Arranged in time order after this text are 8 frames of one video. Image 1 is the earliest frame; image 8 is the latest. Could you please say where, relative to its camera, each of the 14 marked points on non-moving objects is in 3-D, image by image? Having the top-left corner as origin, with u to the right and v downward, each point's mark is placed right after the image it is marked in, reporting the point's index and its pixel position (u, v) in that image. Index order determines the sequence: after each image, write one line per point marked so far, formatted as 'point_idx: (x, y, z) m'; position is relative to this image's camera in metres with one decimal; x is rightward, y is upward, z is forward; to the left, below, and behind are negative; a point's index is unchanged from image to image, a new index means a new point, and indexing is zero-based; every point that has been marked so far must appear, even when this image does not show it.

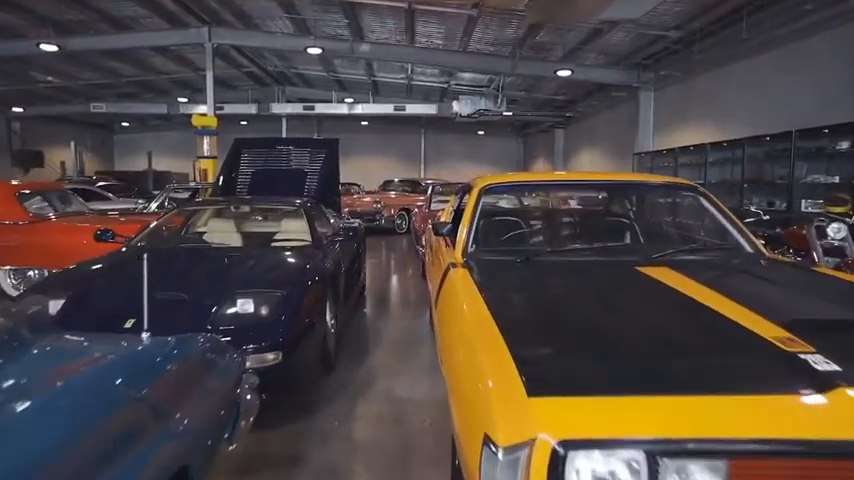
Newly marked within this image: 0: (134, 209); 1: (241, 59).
0: (-4.2, +0.4, +7.7) m
1: (-4.2, +4.1, +12.1) m
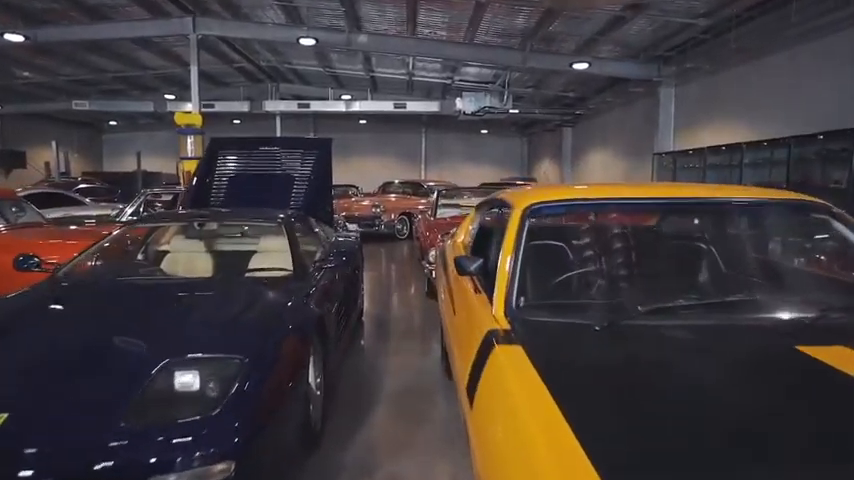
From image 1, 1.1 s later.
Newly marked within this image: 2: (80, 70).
0: (-4.1, +0.3, +7.0) m
1: (-4.1, +3.9, +11.4) m
2: (-7.5, +3.7, +11.8) m
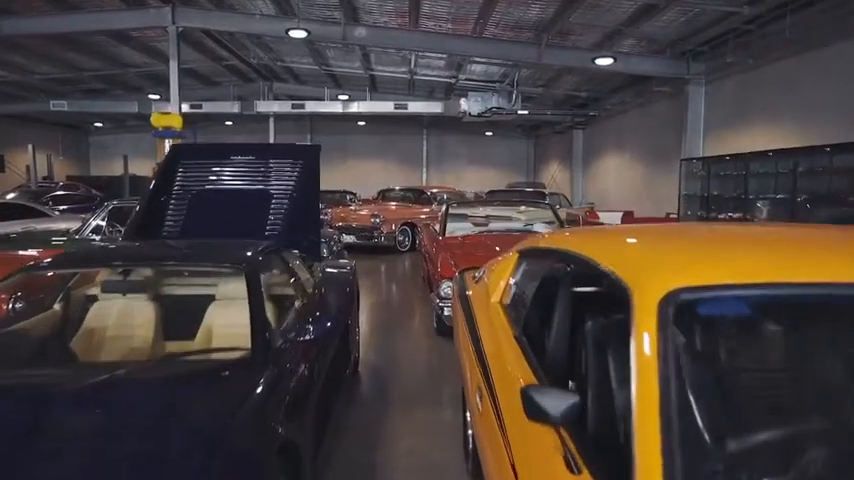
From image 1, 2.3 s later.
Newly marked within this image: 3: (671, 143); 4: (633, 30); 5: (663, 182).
0: (-4.1, +0.1, +6.2) m
1: (-4.1, +3.7, +10.6) m
2: (-7.4, +3.5, +10.9) m
3: (+4.1, +1.6, +9.1) m
4: (+2.7, +2.8, +7.2) m
5: (+4.1, +1.0, +9.5) m
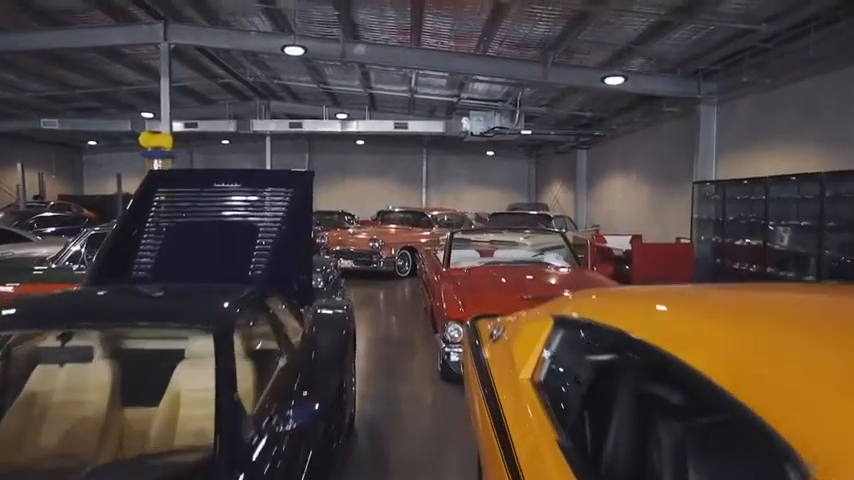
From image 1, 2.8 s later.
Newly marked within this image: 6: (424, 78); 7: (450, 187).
0: (-4.1, -0.2, +5.8) m
1: (-4.0, +3.3, +10.3) m
2: (-7.4, +3.0, +10.6) m
3: (+4.1, +1.2, +8.7) m
4: (+2.8, +2.4, +6.9) m
5: (+4.1, +0.6, +9.1) m
6: (-0.1, +3.0, +10.2) m
7: (+0.7, +1.7, +17.9) m
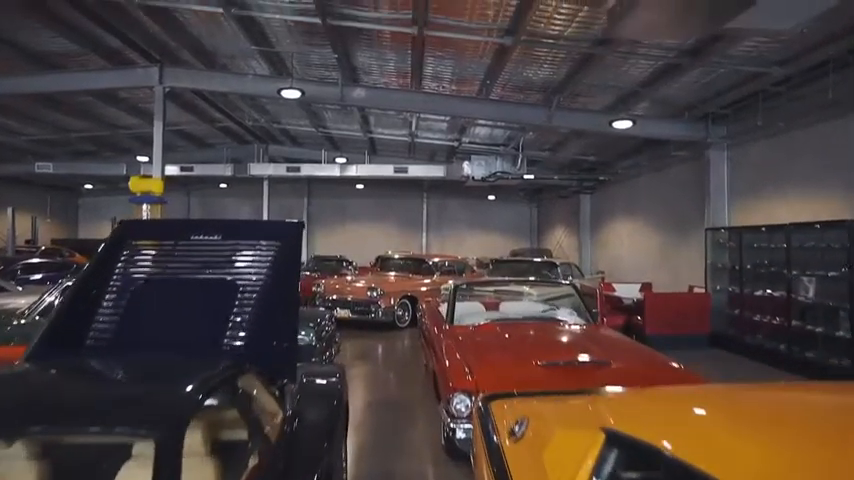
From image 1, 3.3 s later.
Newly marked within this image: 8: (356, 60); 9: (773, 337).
0: (-4.0, -0.7, +5.4) m
1: (-4.0, +2.4, +10.2) m
2: (-7.4, +2.1, +10.5) m
3: (+4.1, +0.5, +8.5) m
4: (+2.8, +1.8, +6.7) m
5: (+4.1, -0.2, +8.8) m
6: (-0.1, +2.2, +10.0) m
7: (+0.7, +0.3, +17.6) m
8: (-0.9, +2.3, +7.0) m
9: (+3.9, -1.1, +6.1) m
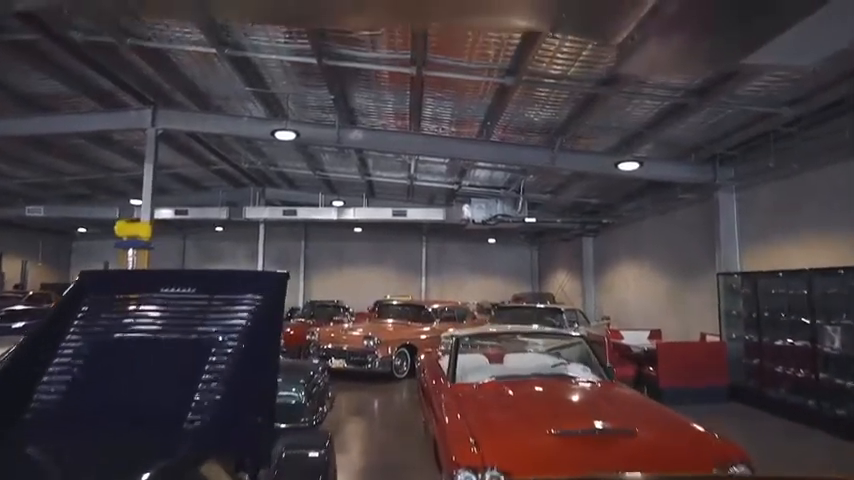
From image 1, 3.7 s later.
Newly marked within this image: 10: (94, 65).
0: (-4.0, -1.1, +5.0) m
1: (-4.0, +1.6, +10.0) m
2: (-7.4, +1.3, +10.3) m
3: (+4.1, -0.2, +8.2) m
4: (+2.8, +1.3, +6.6) m
5: (+4.1, -0.9, +8.4) m
6: (-0.1, +1.4, +9.9) m
7: (+0.7, -1.1, +17.2) m
8: (-0.9, +1.7, +6.8) m
9: (+3.9, -1.6, +5.7) m
10: (-3.8, +2.0, +6.2) m
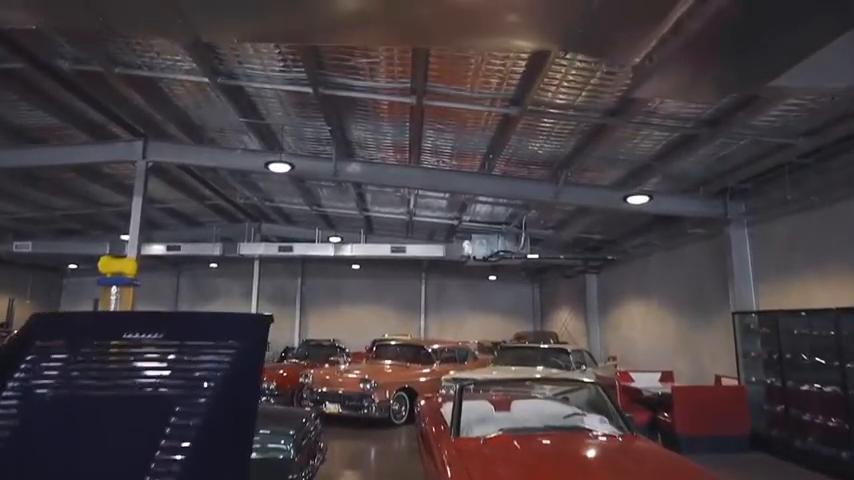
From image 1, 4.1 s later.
0: (-4.0, -1.5, +4.6) m
1: (-4.0, +0.9, +9.8) m
2: (-7.4, +0.6, +10.0) m
3: (+4.1, -0.7, +7.8) m
4: (+2.8, +0.9, +6.3) m
5: (+4.1, -1.4, +8.1) m
6: (-0.1, +0.7, +9.6) m
7: (+0.7, -2.3, +16.8) m
8: (-0.9, +1.3, +6.6) m
9: (+3.9, -2.0, +5.3) m
10: (-3.8, +1.6, +6.0) m
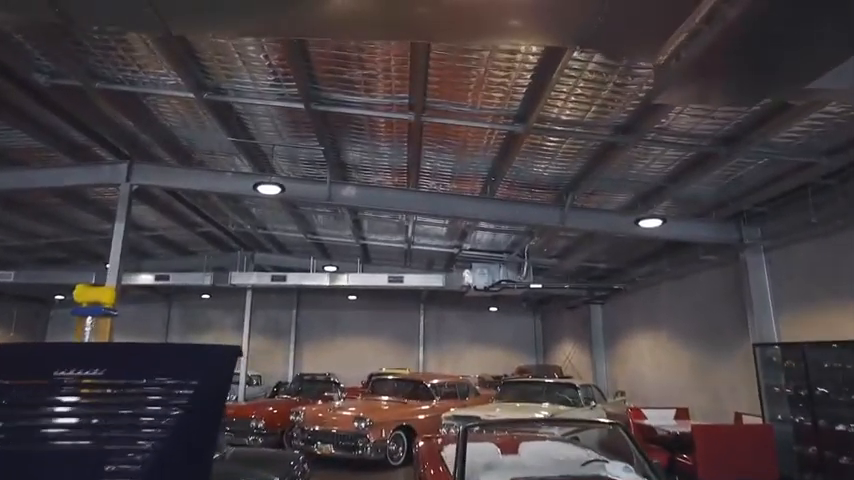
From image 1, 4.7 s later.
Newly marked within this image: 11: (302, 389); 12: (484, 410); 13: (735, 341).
0: (-4.0, -1.6, +4.1) m
1: (-4.1, +0.4, +9.4) m
2: (-7.4, +0.1, +9.6) m
3: (+4.1, -1.1, +7.4) m
4: (+2.8, +0.6, +6.0) m
5: (+4.1, -1.8, +7.6) m
6: (-0.1, +0.2, +9.3) m
7: (+0.7, -3.2, +16.3) m
8: (-0.9, +1.0, +6.3) m
9: (+3.9, -2.2, +4.8) m
10: (-3.8, +1.3, +5.7) m
11: (-2.4, -2.9, +10.5) m
12: (+0.7, -2.2, +7.1) m
13: (+4.1, -1.4, +7.4) m
